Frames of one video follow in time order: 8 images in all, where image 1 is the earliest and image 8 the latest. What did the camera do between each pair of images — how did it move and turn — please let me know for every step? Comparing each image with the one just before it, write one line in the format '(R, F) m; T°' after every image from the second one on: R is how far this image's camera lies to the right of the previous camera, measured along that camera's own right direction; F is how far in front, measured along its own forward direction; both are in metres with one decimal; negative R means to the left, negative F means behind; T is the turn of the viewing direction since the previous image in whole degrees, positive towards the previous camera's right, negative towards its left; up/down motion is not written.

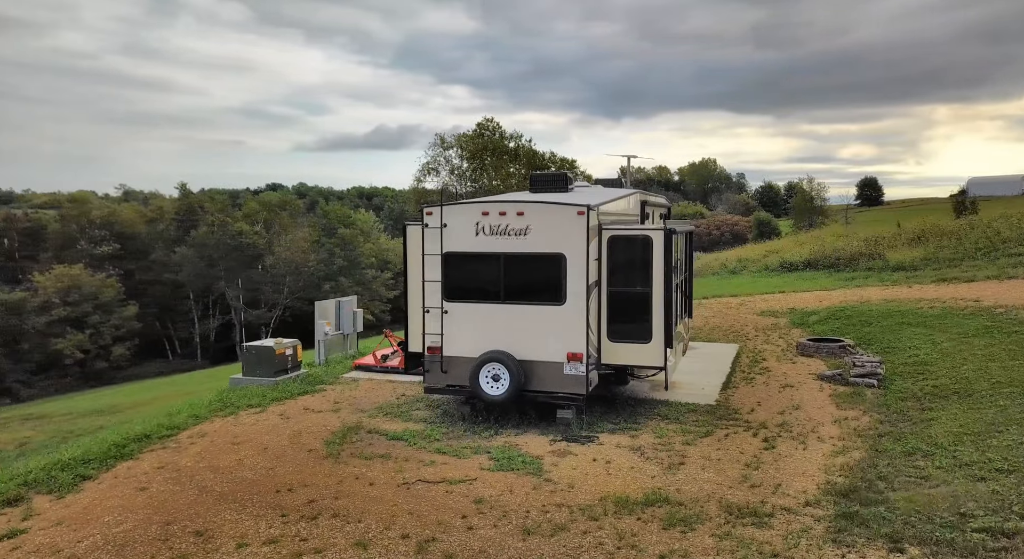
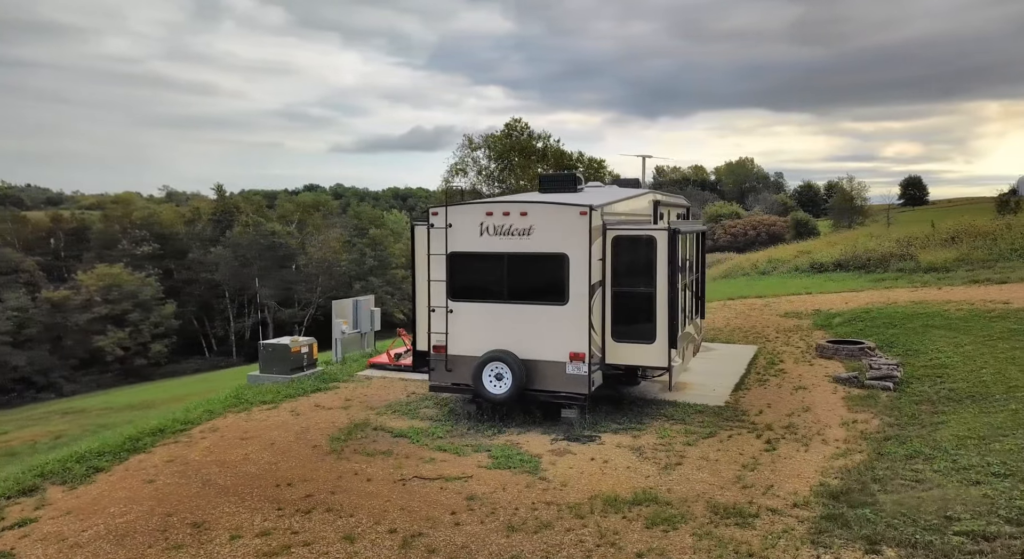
(+0.3, 0.0) m; -2°
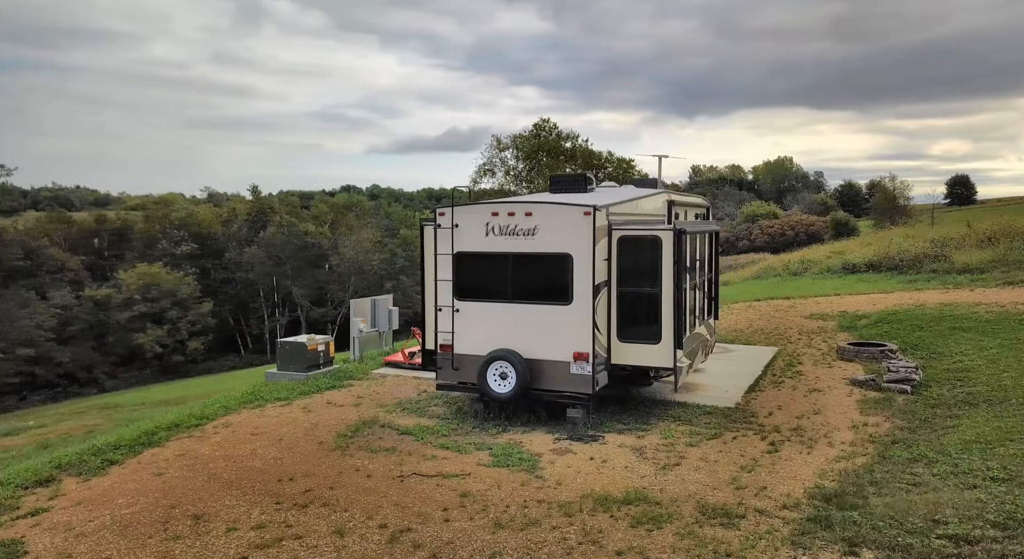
(+0.3, 0.0) m; -2°
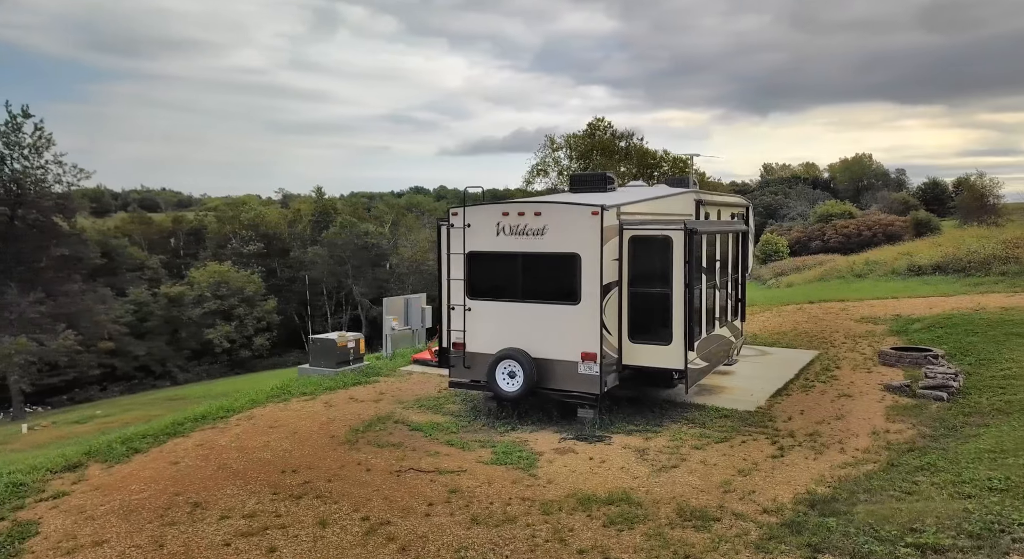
(+0.5, 0.0) m; -4°
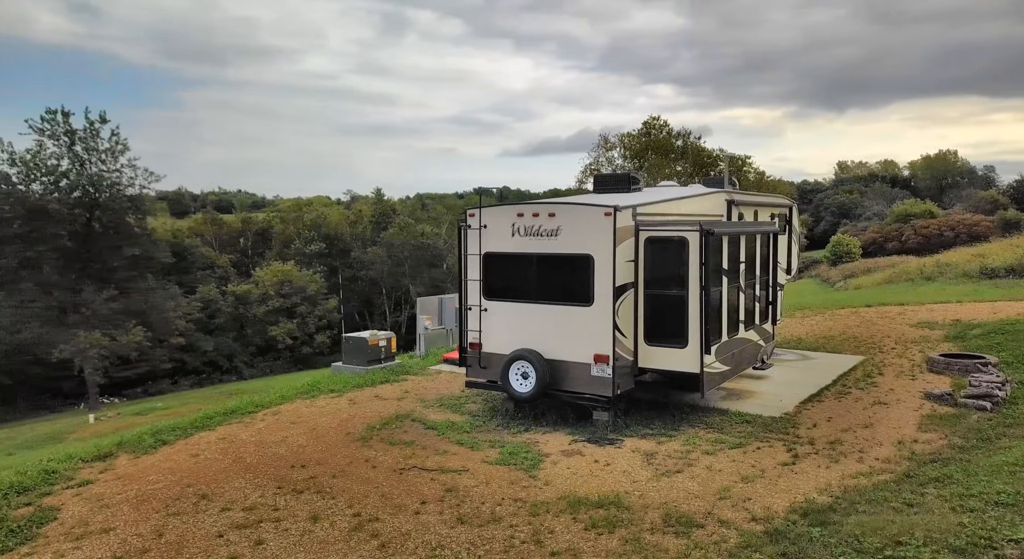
(+0.5, 0.0) m; -4°
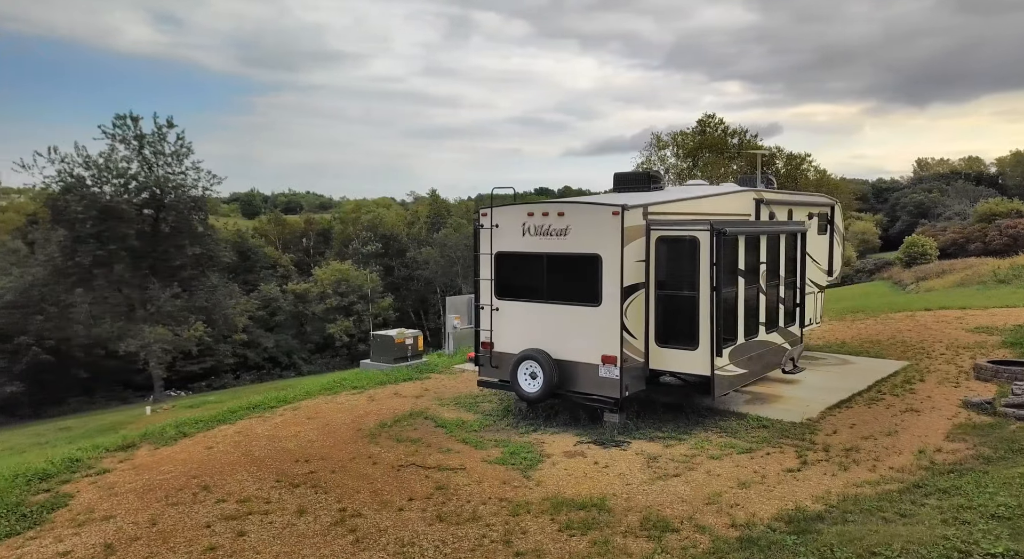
(+0.5, 0.0) m; -4°
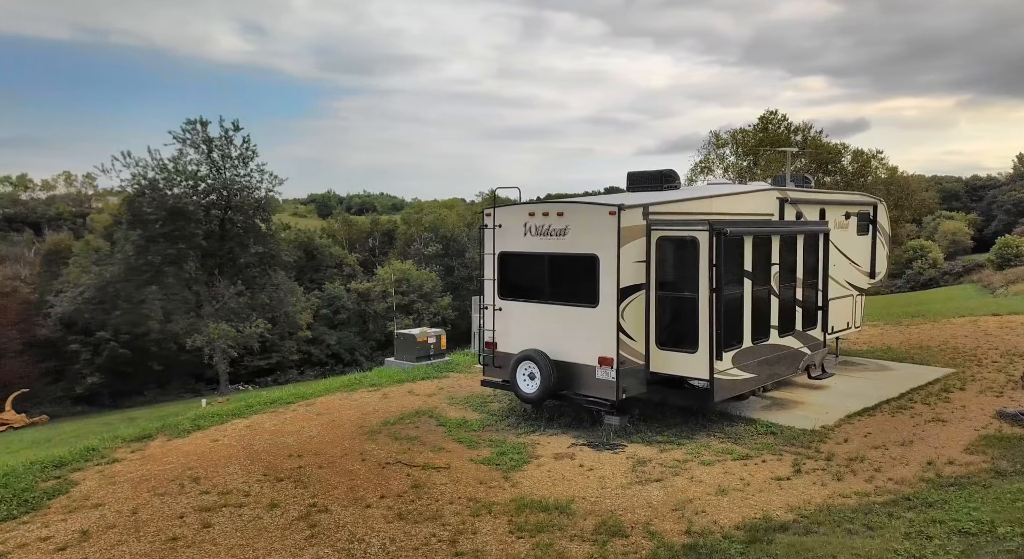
(+0.7, 0.0) m; -5°
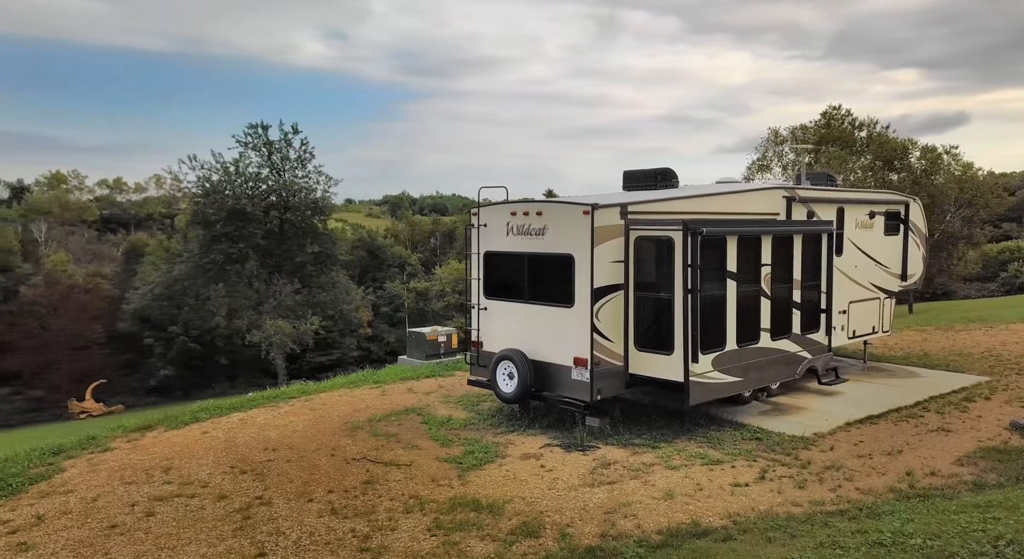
(+0.9, 0.0) m; -4°
